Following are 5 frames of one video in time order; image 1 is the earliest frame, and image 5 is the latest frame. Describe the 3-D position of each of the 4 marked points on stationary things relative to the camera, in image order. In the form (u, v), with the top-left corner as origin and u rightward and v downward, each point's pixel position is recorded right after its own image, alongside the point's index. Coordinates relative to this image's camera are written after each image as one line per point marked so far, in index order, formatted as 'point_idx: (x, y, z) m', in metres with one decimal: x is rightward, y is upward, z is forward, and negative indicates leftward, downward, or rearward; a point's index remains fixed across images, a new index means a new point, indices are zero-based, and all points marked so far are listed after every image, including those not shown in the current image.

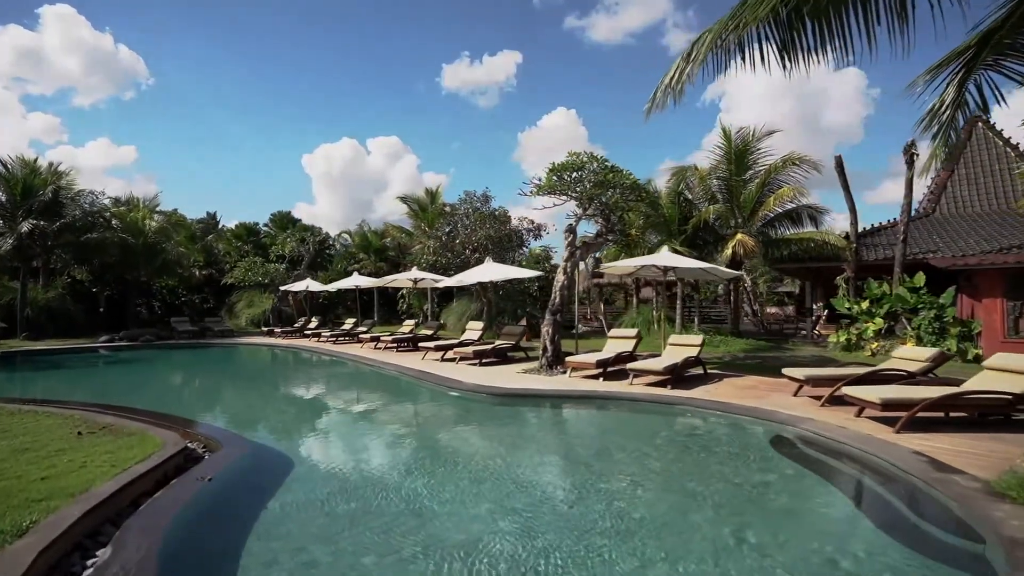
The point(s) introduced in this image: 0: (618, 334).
0: (+2.0, -0.8, +10.7) m
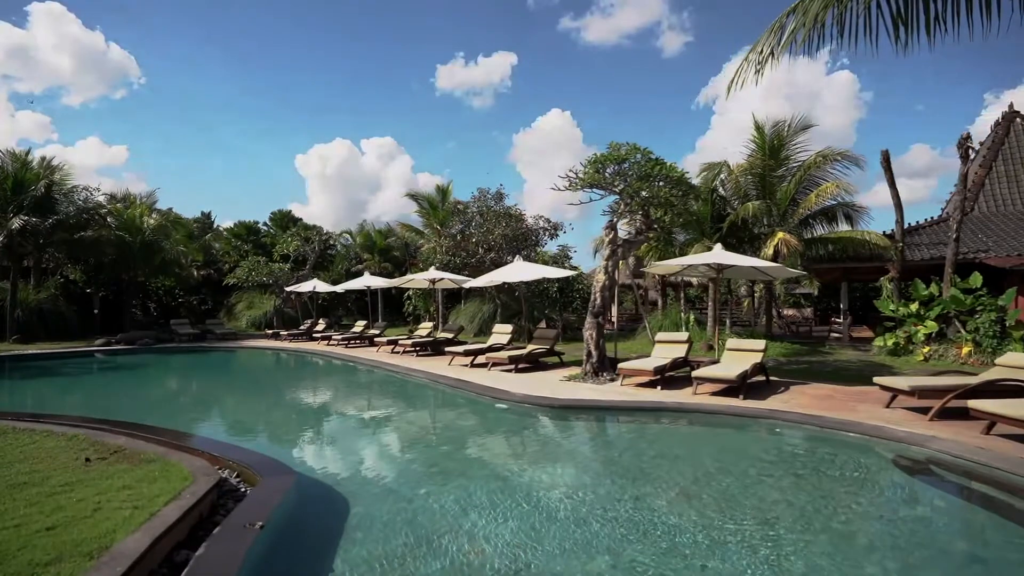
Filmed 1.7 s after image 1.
0: (+2.7, -0.9, +9.8) m
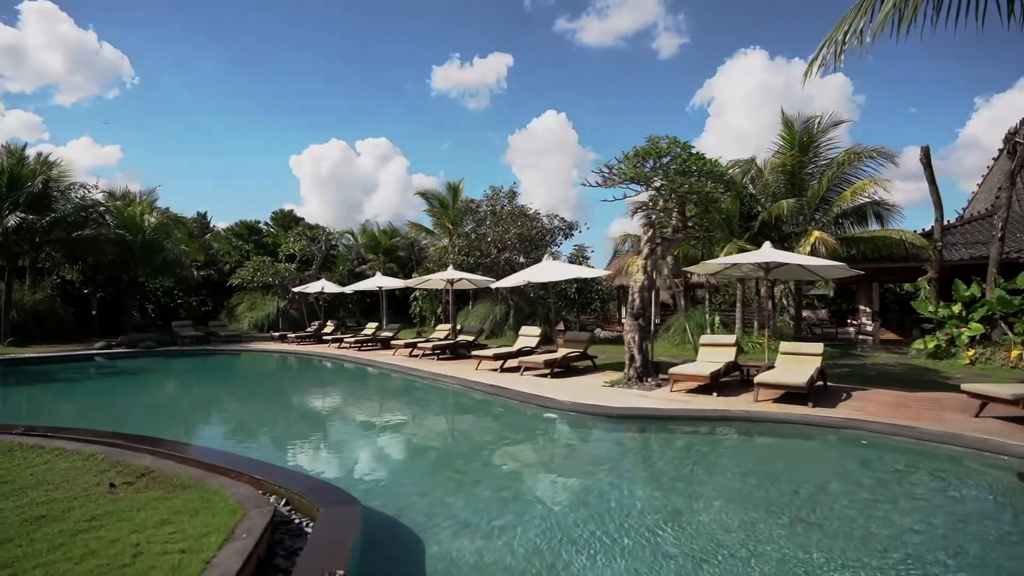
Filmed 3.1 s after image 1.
0: (+3.2, -0.9, +9.3) m
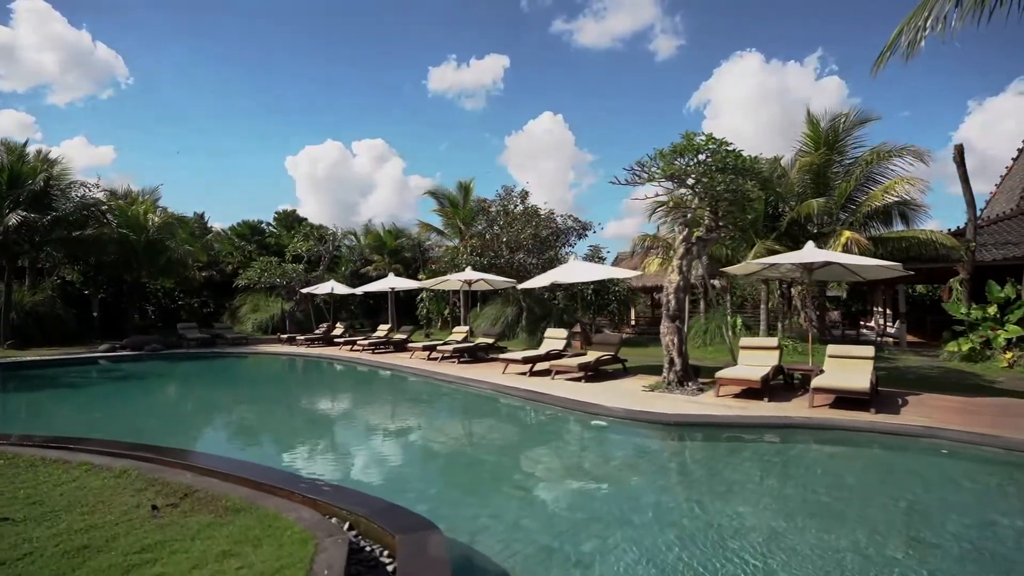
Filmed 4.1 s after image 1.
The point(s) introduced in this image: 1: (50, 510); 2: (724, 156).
0: (+3.7, -0.9, +8.9) m
1: (-2.8, -1.3, +3.5) m
2: (+3.4, +2.2, +9.6) m
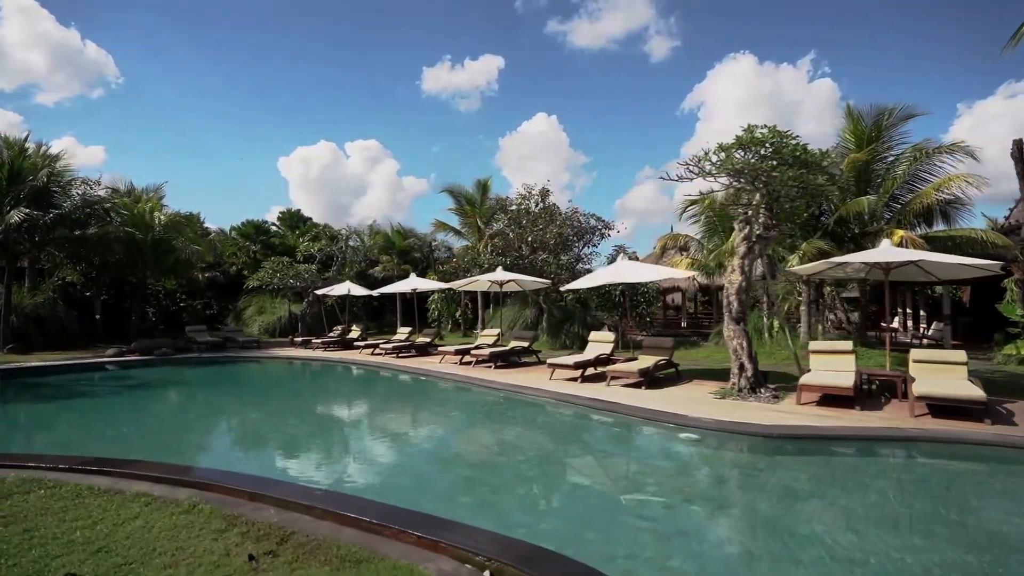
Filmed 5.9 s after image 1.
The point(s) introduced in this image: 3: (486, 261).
0: (+4.5, -0.9, +8.3) m
1: (-1.9, -1.3, +2.8) m
2: (+4.2, +2.2, +9.0) m
3: (-0.9, +0.9, +18.0) m
